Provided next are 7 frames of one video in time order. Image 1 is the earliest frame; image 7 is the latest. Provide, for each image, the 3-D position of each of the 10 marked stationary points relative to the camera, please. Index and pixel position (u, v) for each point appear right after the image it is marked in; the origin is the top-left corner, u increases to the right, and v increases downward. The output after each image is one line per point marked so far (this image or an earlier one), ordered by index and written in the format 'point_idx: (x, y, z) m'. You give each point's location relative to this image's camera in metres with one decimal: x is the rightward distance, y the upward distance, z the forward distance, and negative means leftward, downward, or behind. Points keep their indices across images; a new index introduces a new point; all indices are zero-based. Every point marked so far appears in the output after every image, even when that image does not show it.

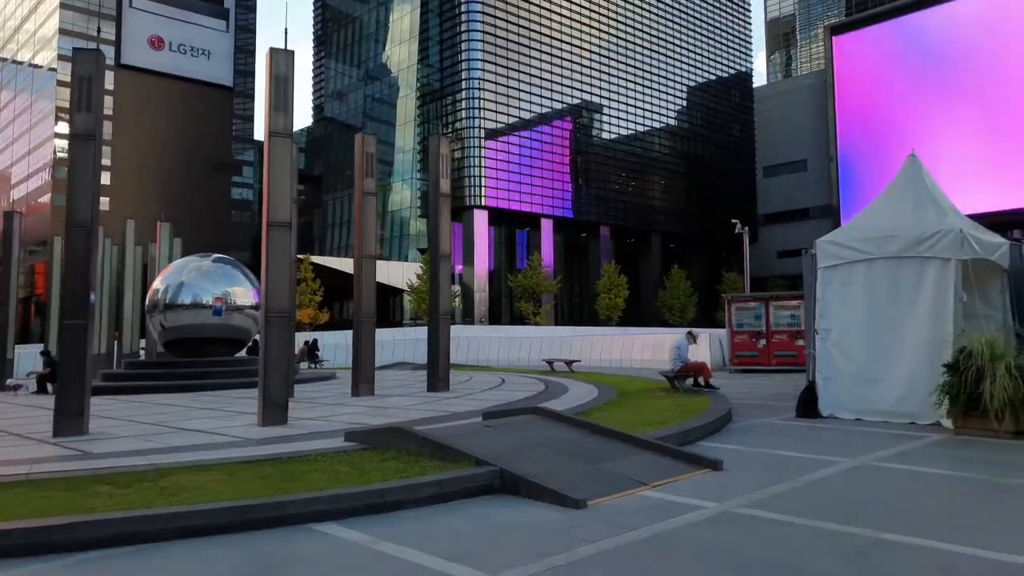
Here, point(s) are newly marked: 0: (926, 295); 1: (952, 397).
0: (+5.5, -0.1, +10.3) m
1: (+5.3, -1.3, +9.4) m
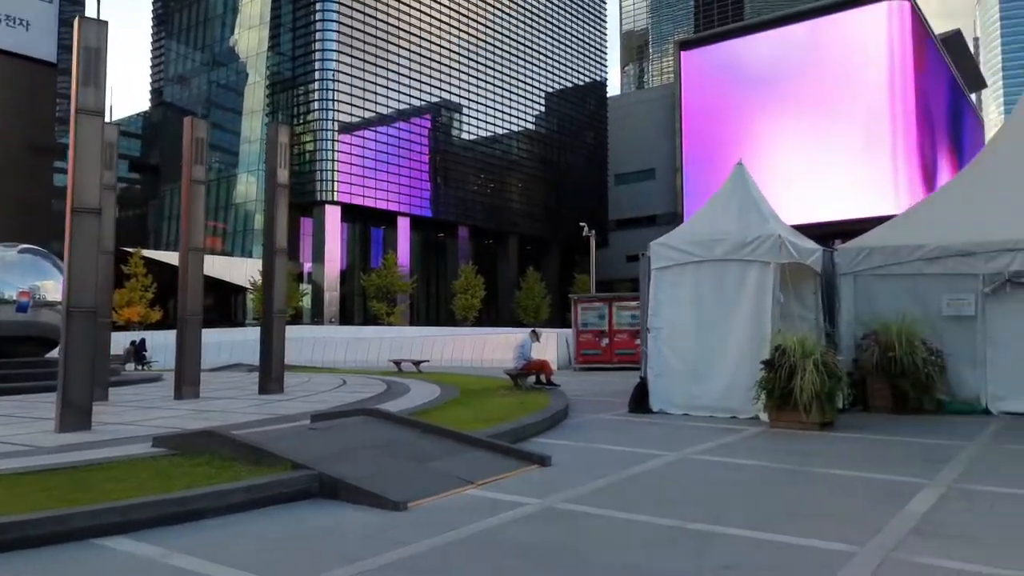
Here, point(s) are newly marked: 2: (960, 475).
0: (+3.3, -0.1, +10.9) m
1: (+3.3, -1.3, +10.0) m
2: (+4.1, -1.7, +7.2) m
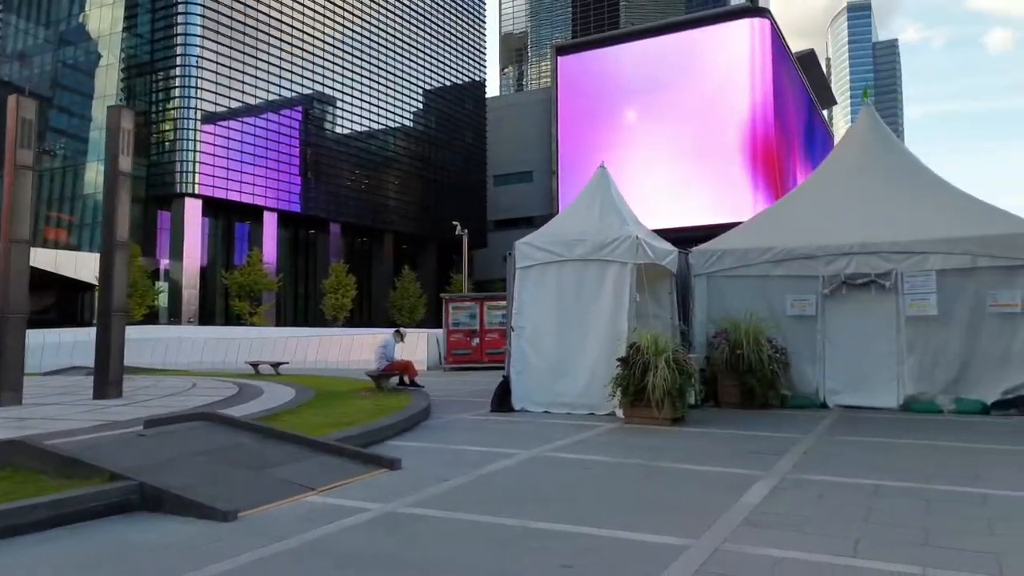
0: (+1.4, -0.1, +11.1) m
1: (+1.5, -1.3, +10.2) m
2: (+2.7, -1.7, +7.6) m
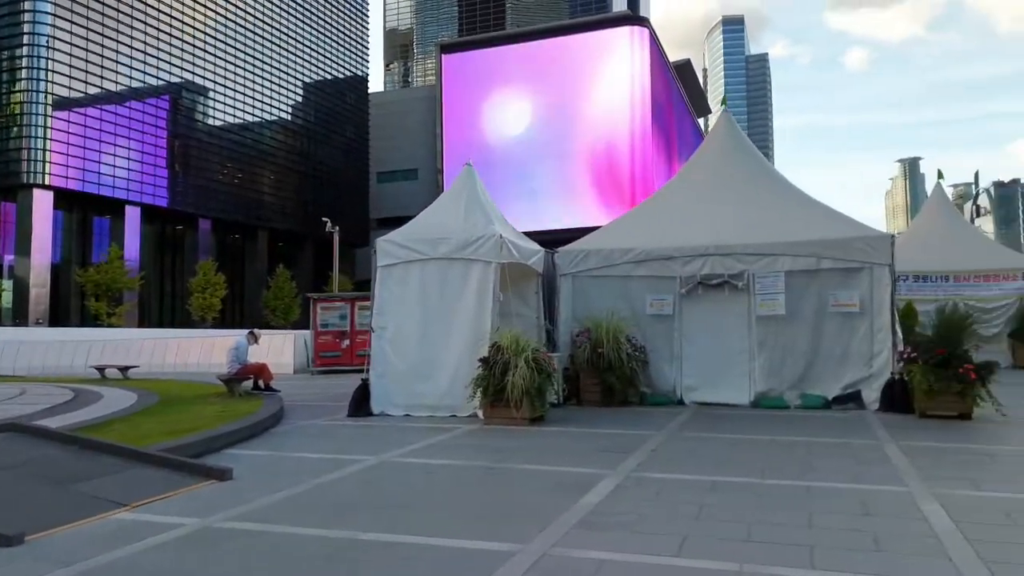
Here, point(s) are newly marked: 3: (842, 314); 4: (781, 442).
0: (-0.6, -0.1, +10.9) m
1: (-0.4, -1.3, +10.1) m
2: (+1.2, -1.7, +7.6) m
3: (+5.1, -0.4, +12.0) m
4: (+3.1, -1.8, +8.9) m
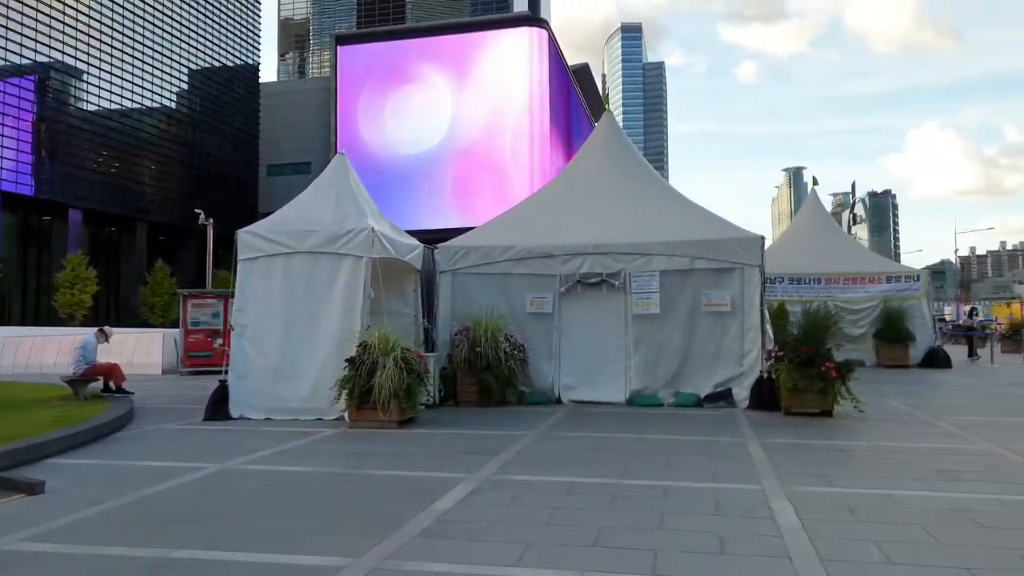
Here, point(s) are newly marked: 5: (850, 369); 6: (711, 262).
0: (-2.3, 0.0, +10.4) m
1: (-2.0, -1.3, +9.6) m
2: (-0.1, -1.7, +7.4) m
3: (+3.2, -0.4, +12.2) m
4: (+1.5, -1.7, +8.9) m
5: (+4.7, -1.1, +10.7) m
6: (+3.1, +0.4, +12.1) m
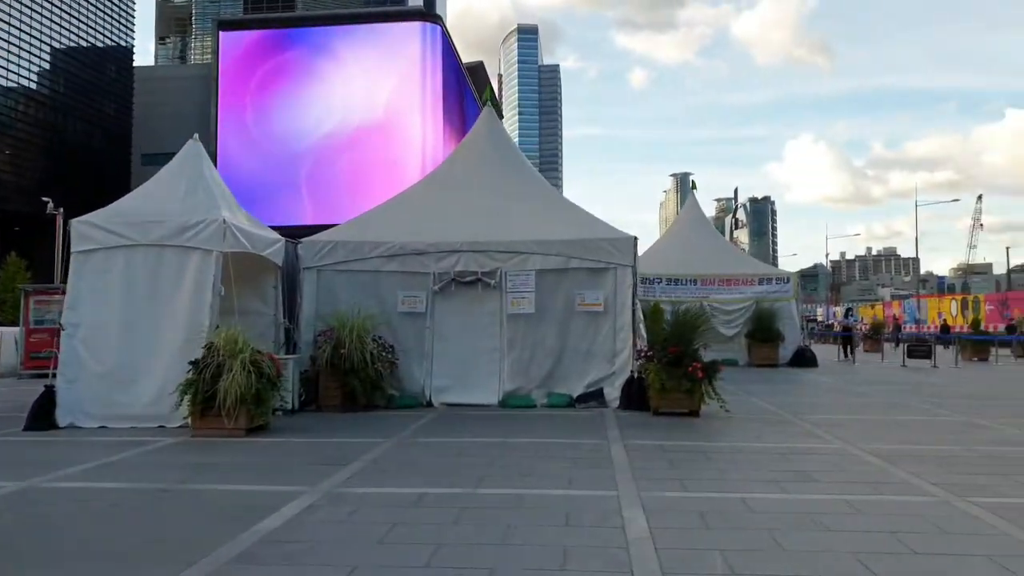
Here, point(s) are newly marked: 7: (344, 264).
0: (-4.0, 0.0, +9.6) m
1: (-3.6, -1.2, +8.8) m
2: (-1.5, -1.7, +6.9) m
3: (+1.2, -0.4, +12.1) m
4: (0.0, -1.7, +8.6) m
5: (+2.8, -1.1, +10.8) m
6: (+1.2, +0.4, +12.0) m
7: (-2.6, +0.4, +12.0) m
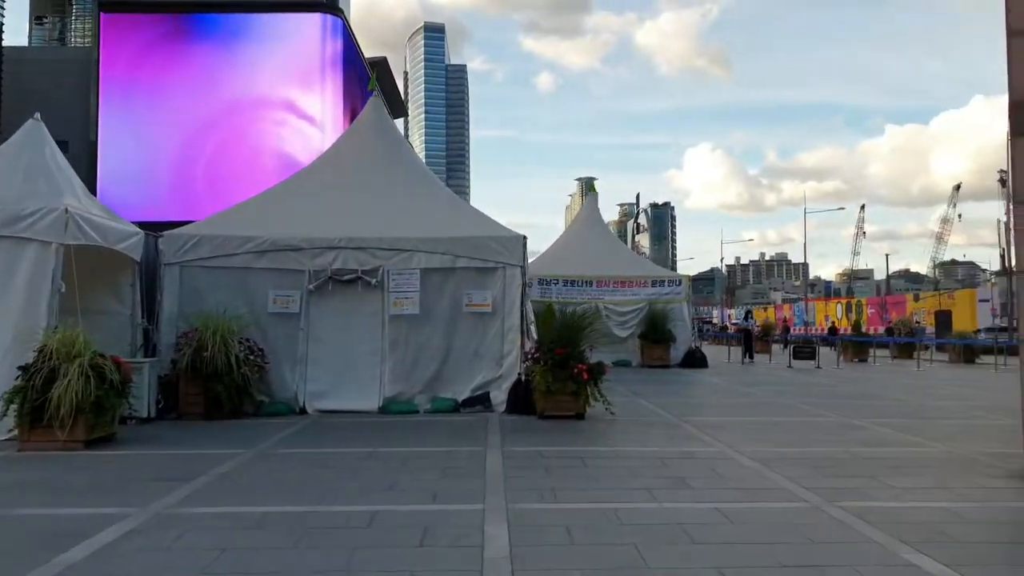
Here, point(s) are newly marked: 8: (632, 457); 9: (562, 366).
0: (-5.4, +0.1, +8.5) m
1: (-5.0, -1.2, +7.8) m
2: (-2.6, -1.6, +6.1) m
3: (-0.6, -0.4, +11.6) m
4: (-1.4, -1.7, +8.0) m
5: (+1.2, -1.1, +10.6) m
6: (-0.6, +0.4, +11.6) m
7: (-4.3, +0.4, +11.1) m
8: (+1.2, -1.7, +7.8) m
9: (+0.7, -1.1, +10.5) m
